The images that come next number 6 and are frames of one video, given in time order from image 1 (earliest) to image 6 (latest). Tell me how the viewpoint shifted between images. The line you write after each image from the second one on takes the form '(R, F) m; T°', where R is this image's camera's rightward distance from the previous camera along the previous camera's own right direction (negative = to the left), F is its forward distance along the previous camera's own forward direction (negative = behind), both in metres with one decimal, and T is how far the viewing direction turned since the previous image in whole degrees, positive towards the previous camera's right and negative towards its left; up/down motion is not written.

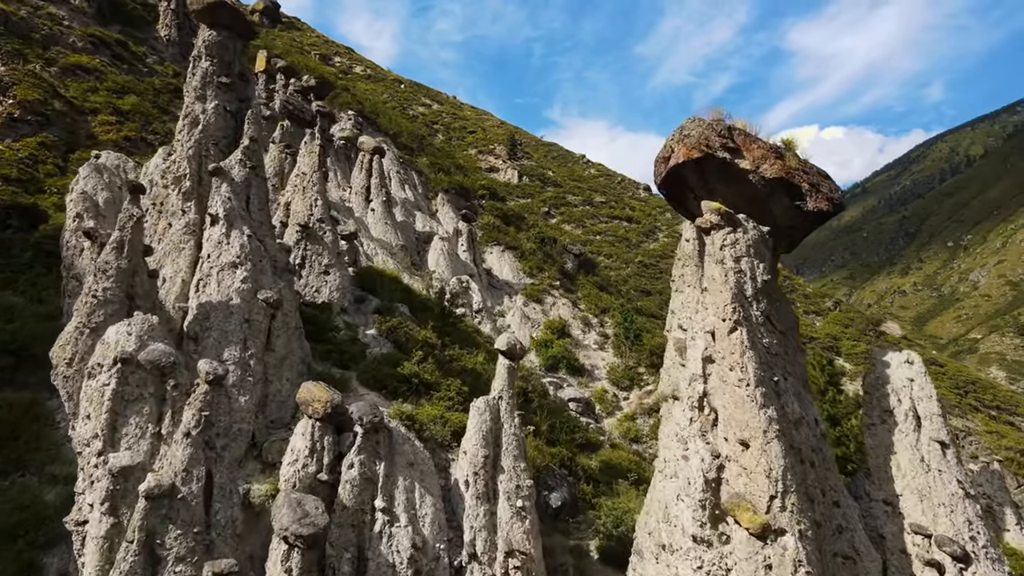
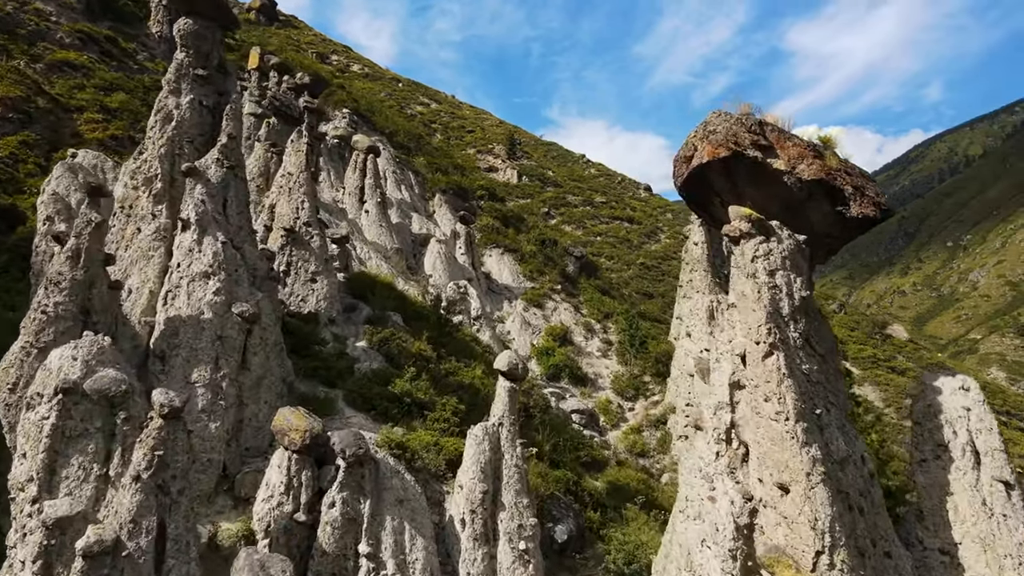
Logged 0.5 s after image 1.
(0.0, +1.4) m; 0°
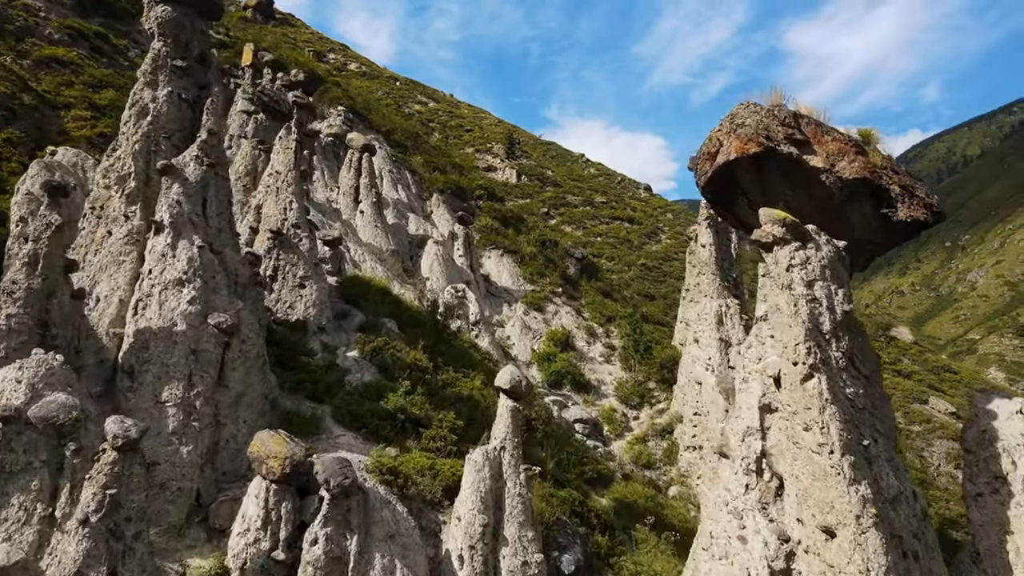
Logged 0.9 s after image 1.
(-0.1, +1.1) m; 0°
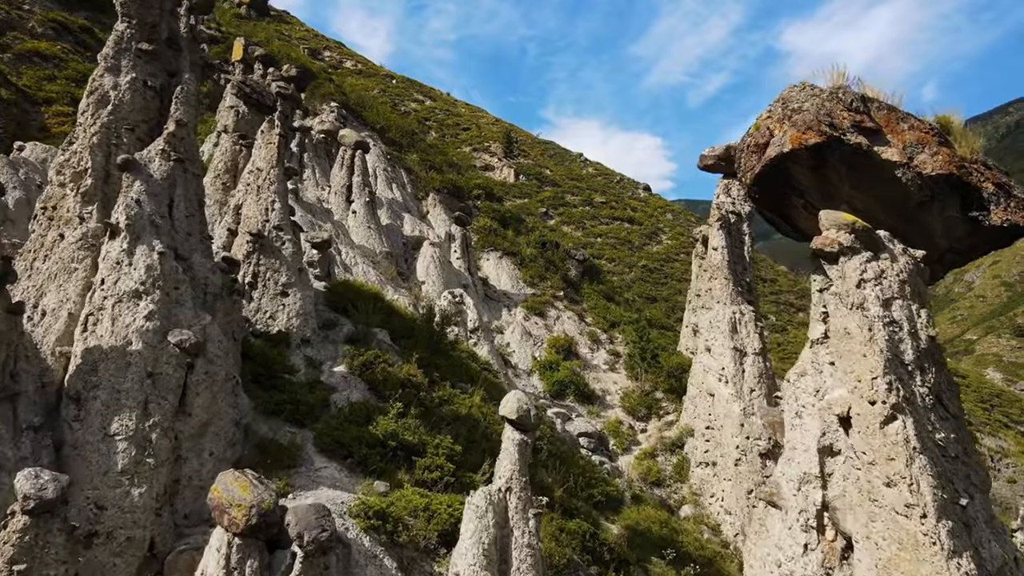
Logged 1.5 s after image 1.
(-0.1, +1.5) m; 0°
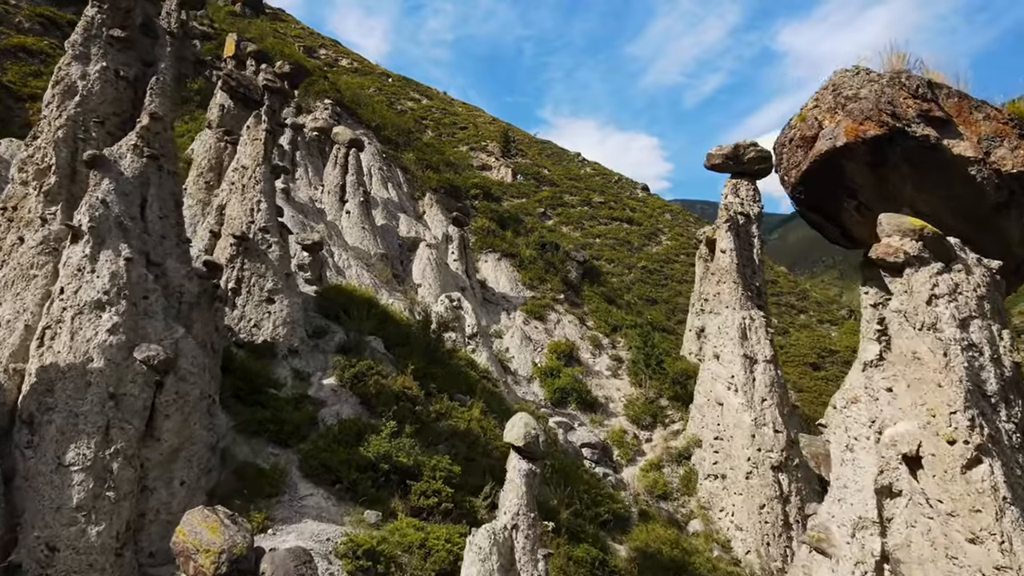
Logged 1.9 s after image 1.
(-0.1, +1.0) m; 0°
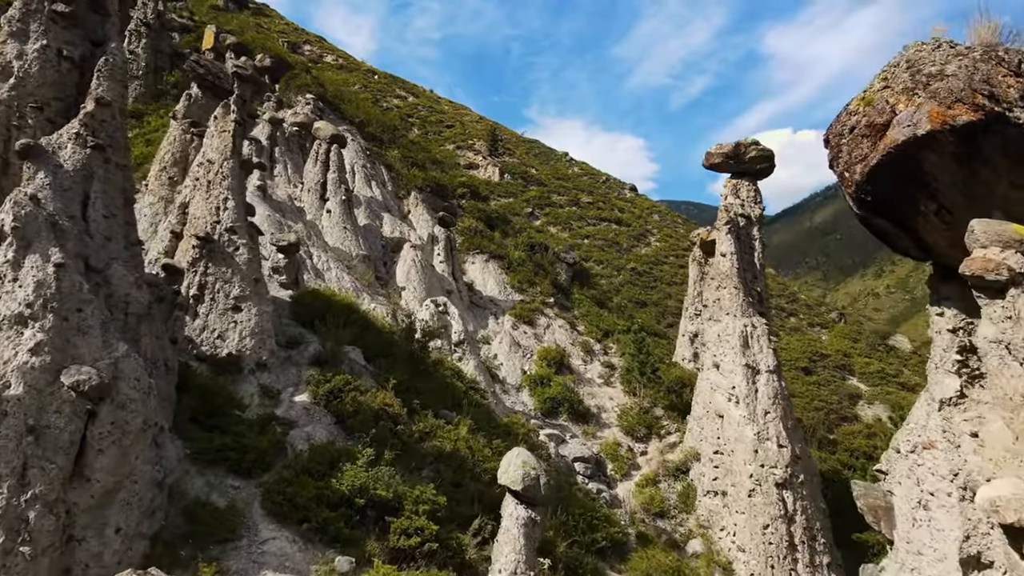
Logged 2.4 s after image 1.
(-0.1, +1.3) m; +1°
